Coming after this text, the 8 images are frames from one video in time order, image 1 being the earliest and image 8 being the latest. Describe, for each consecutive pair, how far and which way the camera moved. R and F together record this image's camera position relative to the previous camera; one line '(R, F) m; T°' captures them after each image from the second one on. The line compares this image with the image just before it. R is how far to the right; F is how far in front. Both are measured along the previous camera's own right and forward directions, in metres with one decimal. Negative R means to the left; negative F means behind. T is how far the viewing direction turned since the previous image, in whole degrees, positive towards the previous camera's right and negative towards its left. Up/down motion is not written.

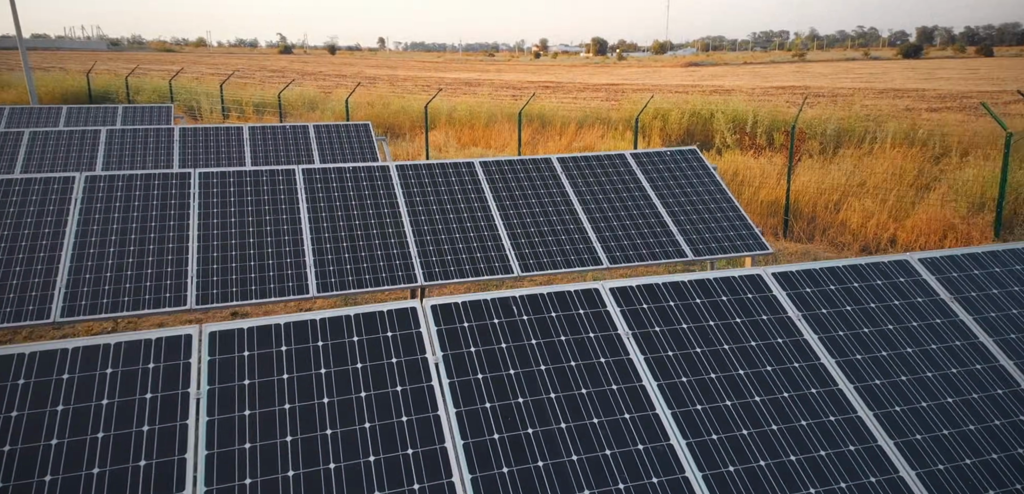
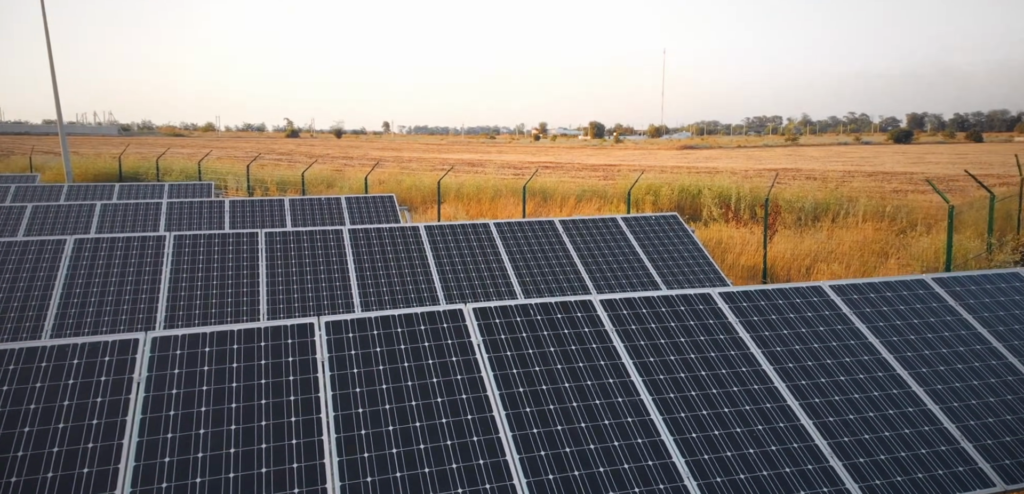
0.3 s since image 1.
(-0.2, -2.6) m; 0°
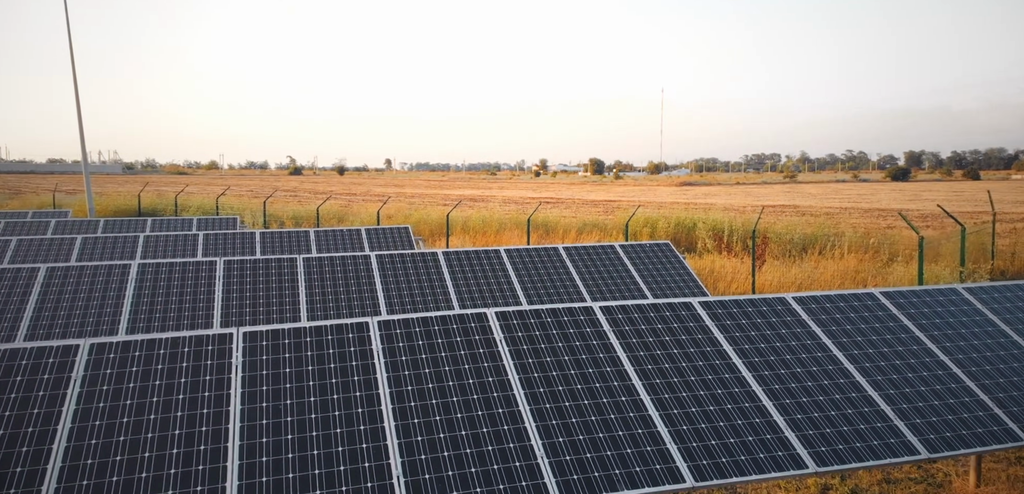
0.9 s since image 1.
(-0.2, -1.9) m; 0°
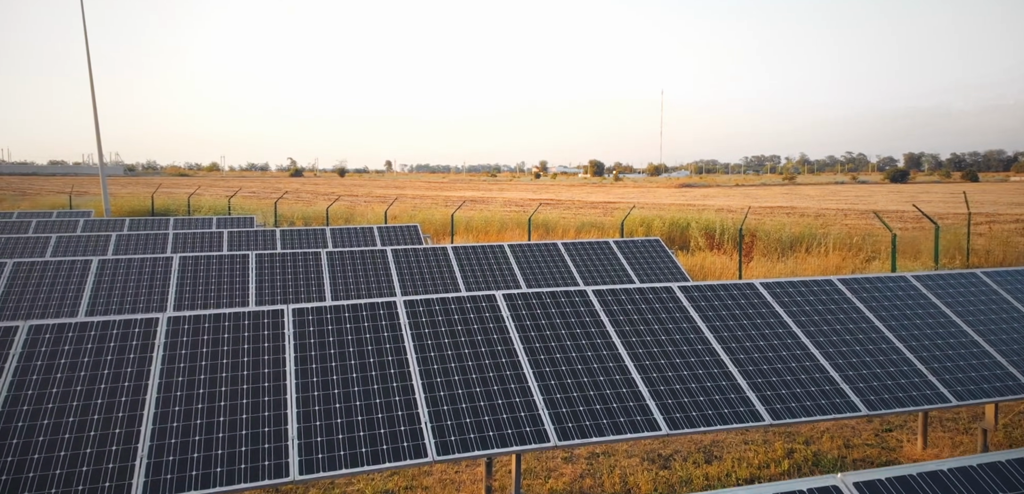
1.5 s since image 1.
(-0.1, -1.8) m; 0°
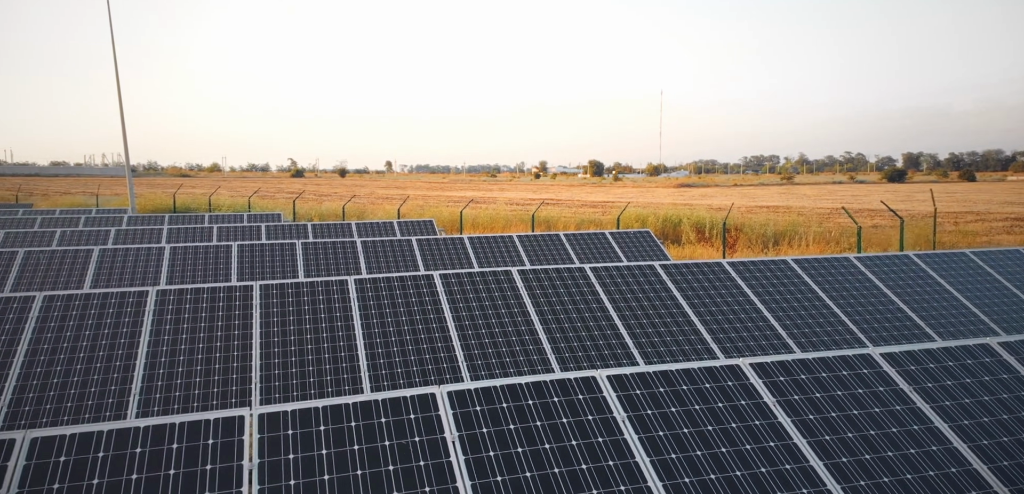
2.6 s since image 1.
(-0.3, -3.0) m; 0°
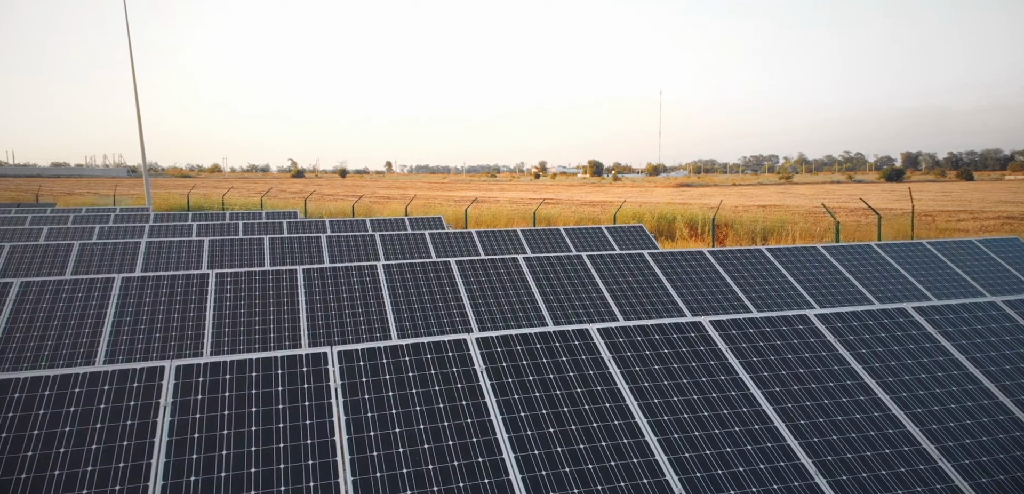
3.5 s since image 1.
(-0.2, -2.2) m; 0°
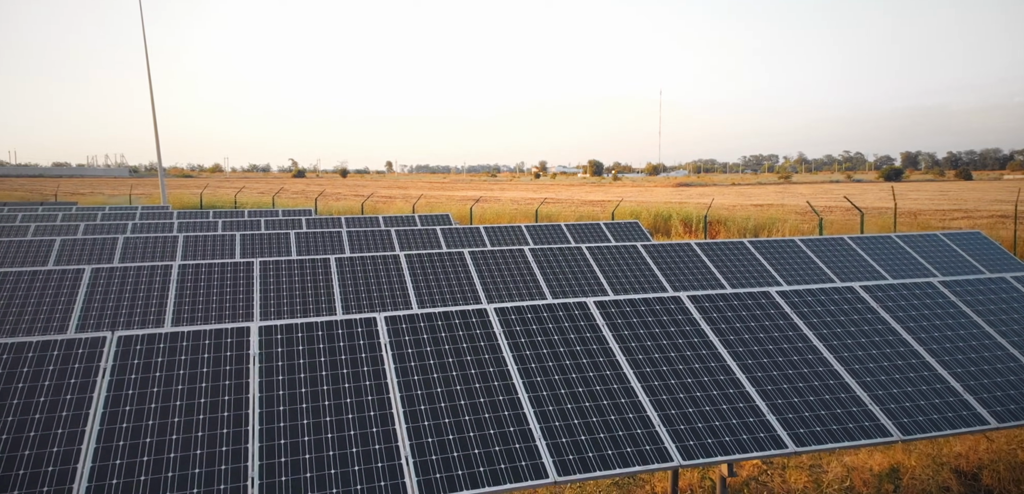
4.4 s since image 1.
(-0.2, -2.1) m; 0°
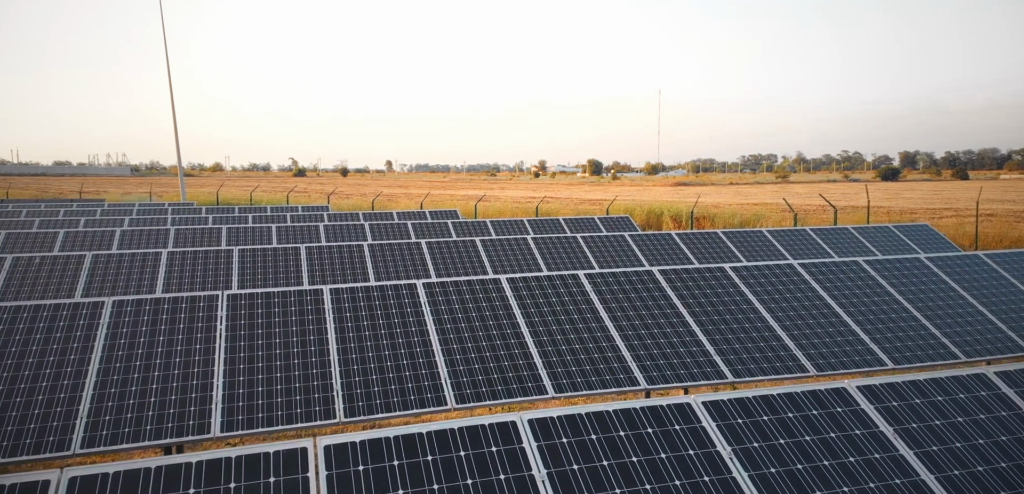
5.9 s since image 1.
(-0.2, -3.2) m; 0°
